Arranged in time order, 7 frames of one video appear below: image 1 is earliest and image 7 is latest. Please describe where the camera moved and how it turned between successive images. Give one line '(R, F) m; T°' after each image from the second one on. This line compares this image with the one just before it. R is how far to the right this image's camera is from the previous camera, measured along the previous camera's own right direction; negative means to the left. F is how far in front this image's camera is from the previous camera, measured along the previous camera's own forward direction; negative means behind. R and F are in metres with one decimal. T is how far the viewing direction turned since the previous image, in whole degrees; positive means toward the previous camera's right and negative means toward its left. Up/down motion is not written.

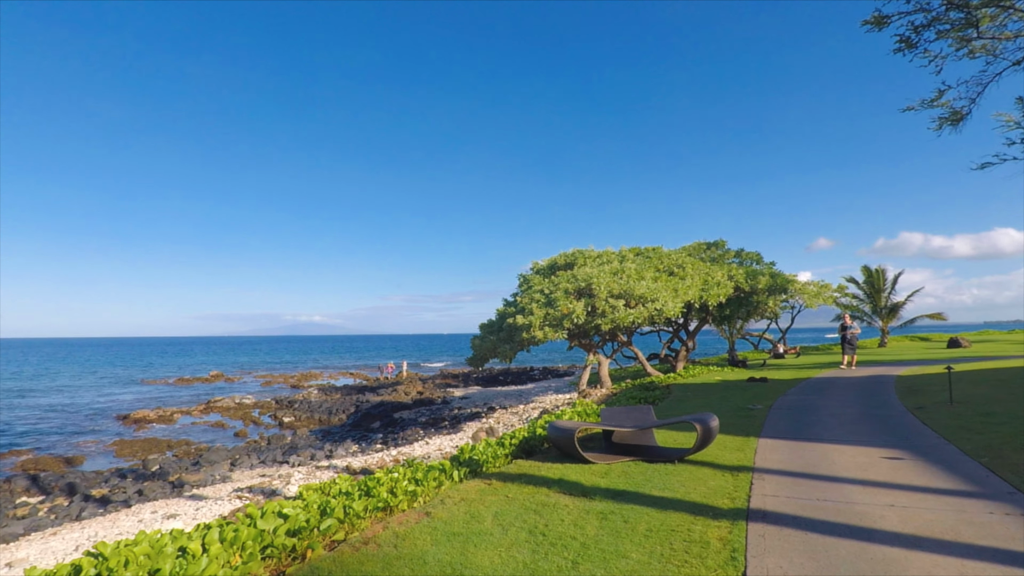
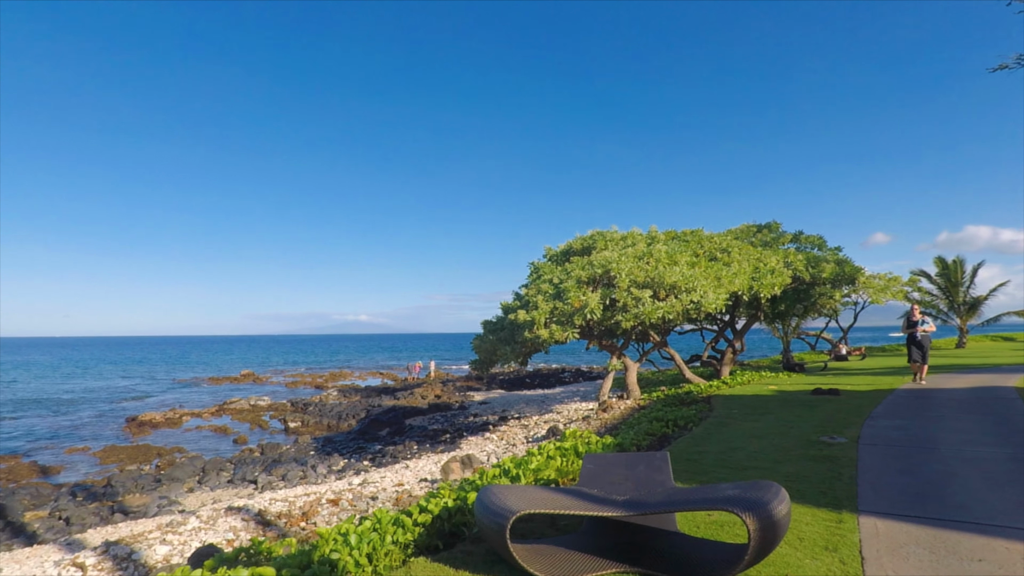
(+1.2, +3.5) m; -4°
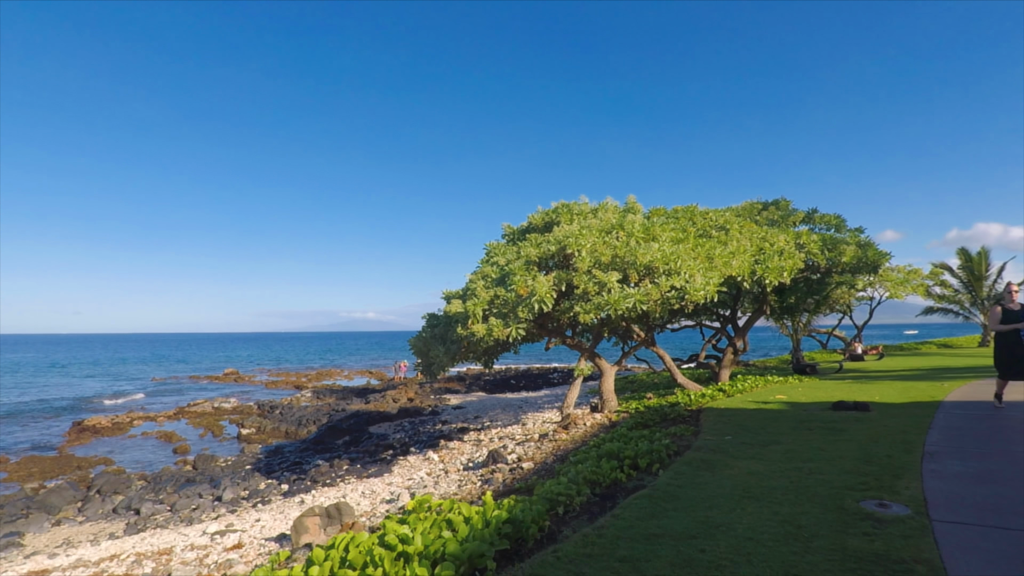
(+1.7, +3.5) m; -1°
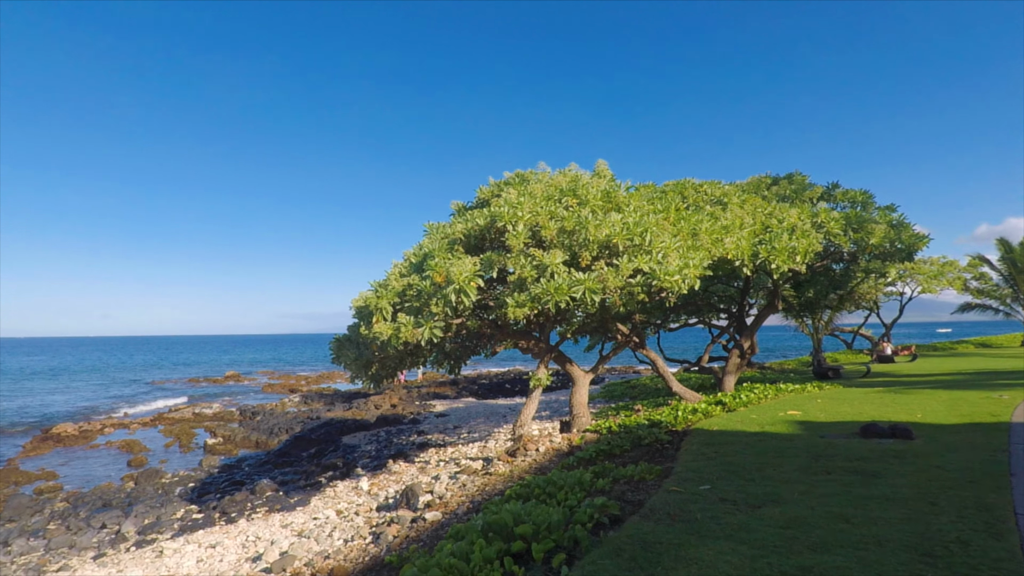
(+1.6, +2.8) m; -2°
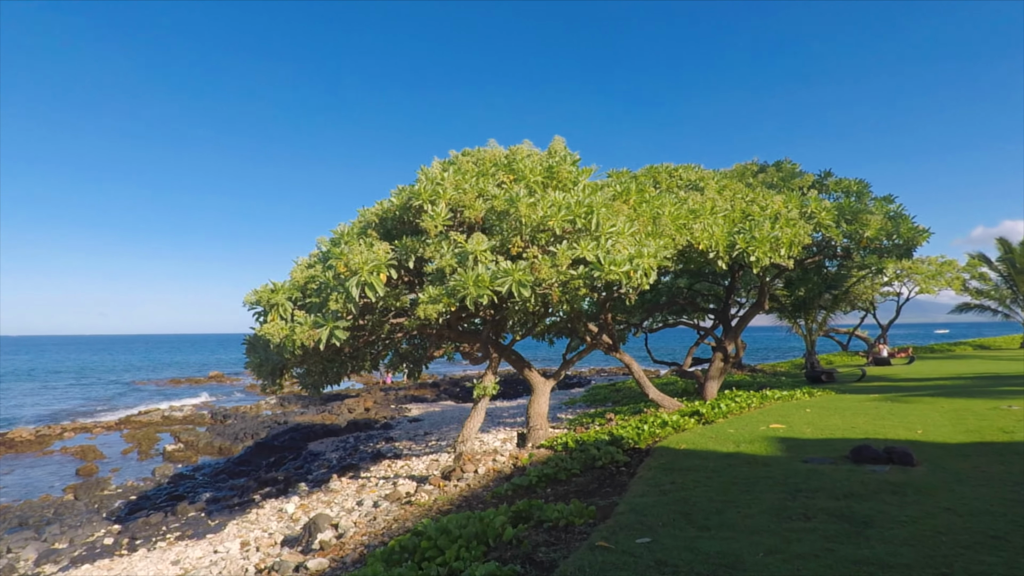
(+1.0, +1.4) m; 0°
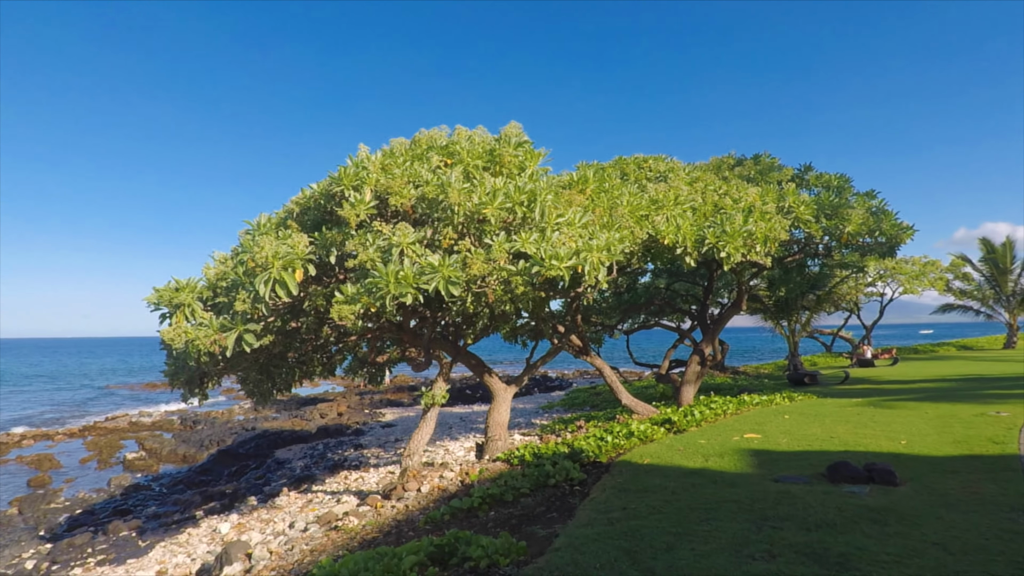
(+0.6, +0.8) m; +1°
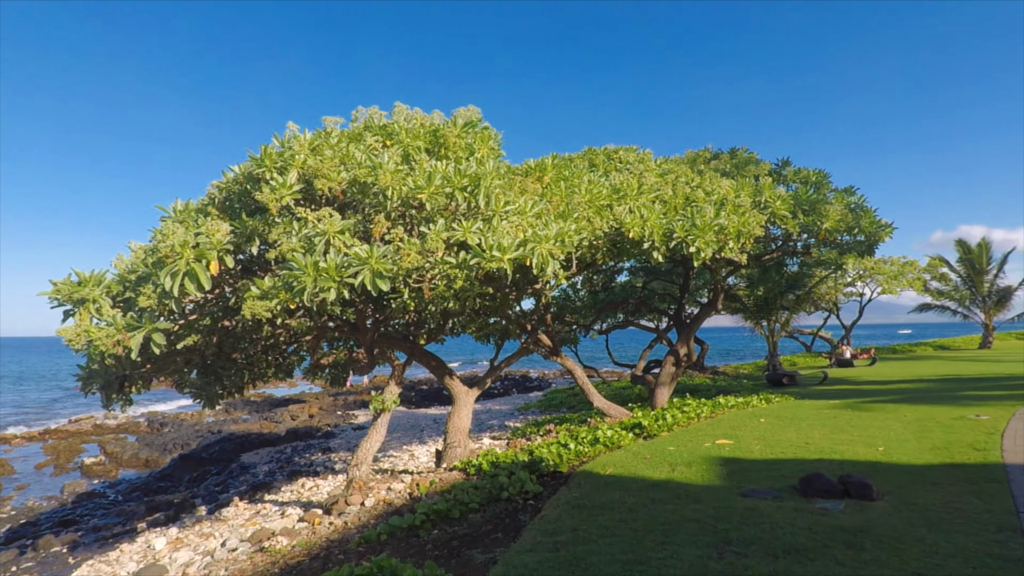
(+0.4, +0.6) m; +2°
